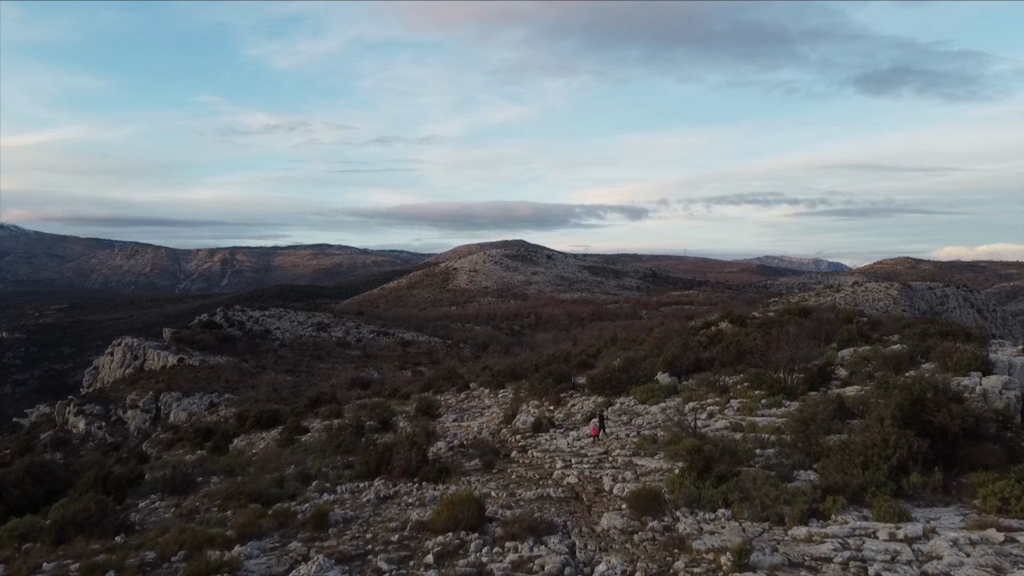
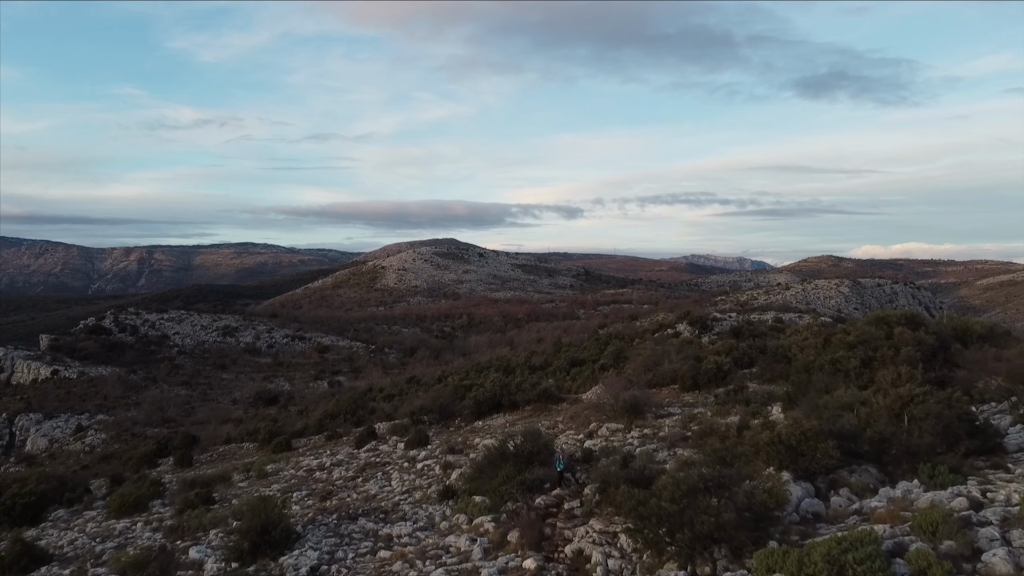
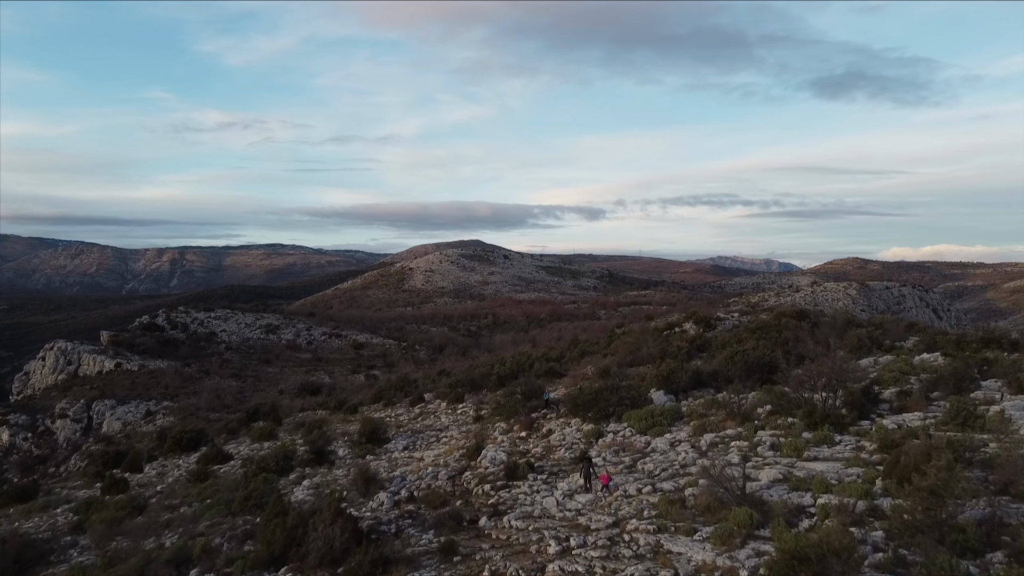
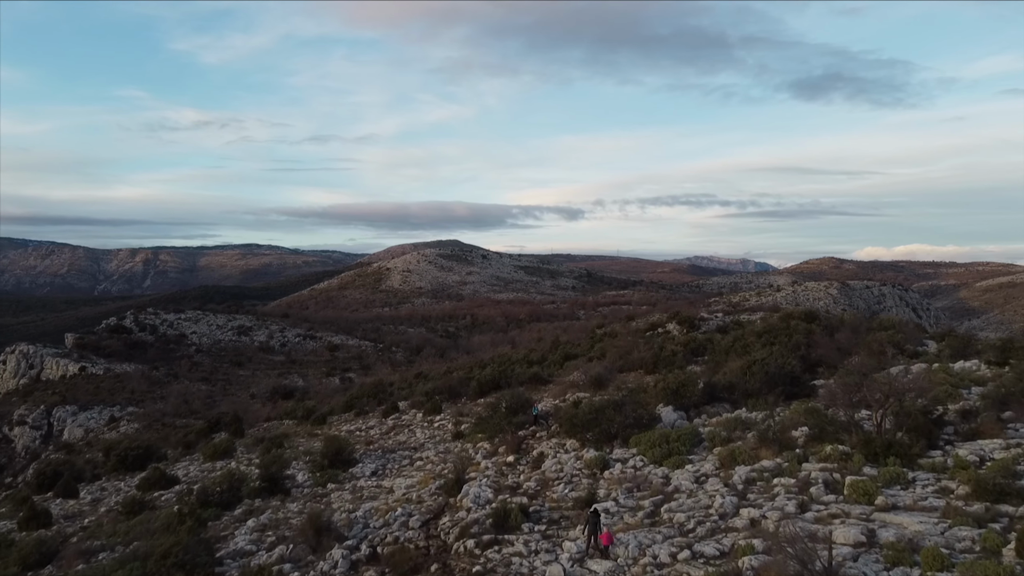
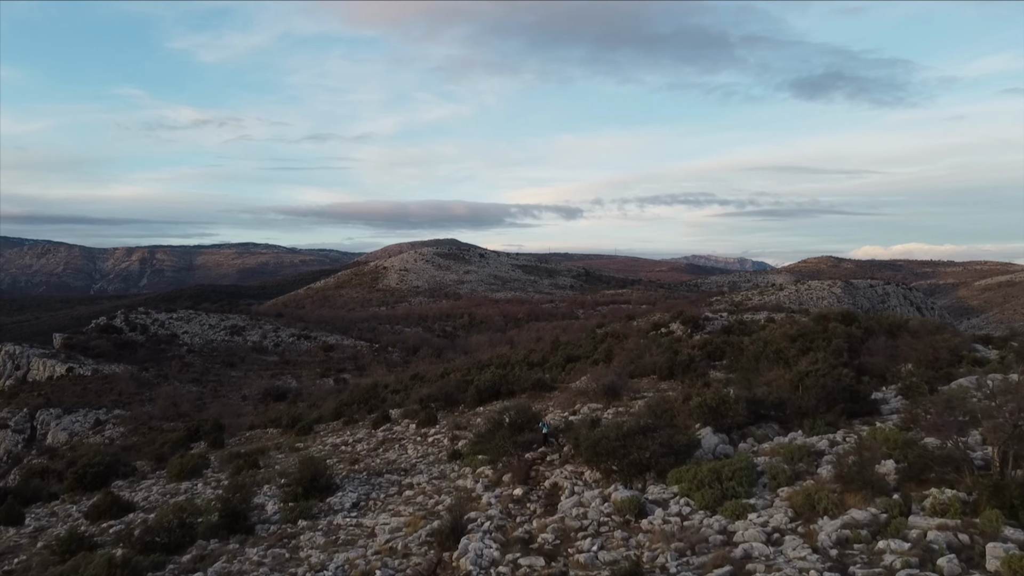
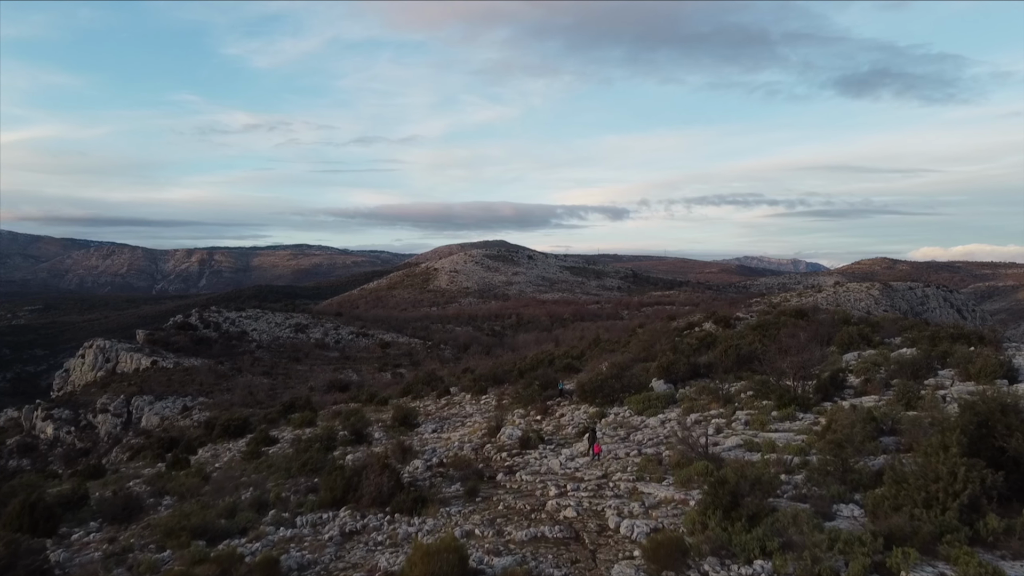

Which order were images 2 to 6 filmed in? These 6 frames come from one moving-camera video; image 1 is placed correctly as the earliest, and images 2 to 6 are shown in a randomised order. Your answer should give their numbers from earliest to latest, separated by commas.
6, 3, 4, 5, 2
